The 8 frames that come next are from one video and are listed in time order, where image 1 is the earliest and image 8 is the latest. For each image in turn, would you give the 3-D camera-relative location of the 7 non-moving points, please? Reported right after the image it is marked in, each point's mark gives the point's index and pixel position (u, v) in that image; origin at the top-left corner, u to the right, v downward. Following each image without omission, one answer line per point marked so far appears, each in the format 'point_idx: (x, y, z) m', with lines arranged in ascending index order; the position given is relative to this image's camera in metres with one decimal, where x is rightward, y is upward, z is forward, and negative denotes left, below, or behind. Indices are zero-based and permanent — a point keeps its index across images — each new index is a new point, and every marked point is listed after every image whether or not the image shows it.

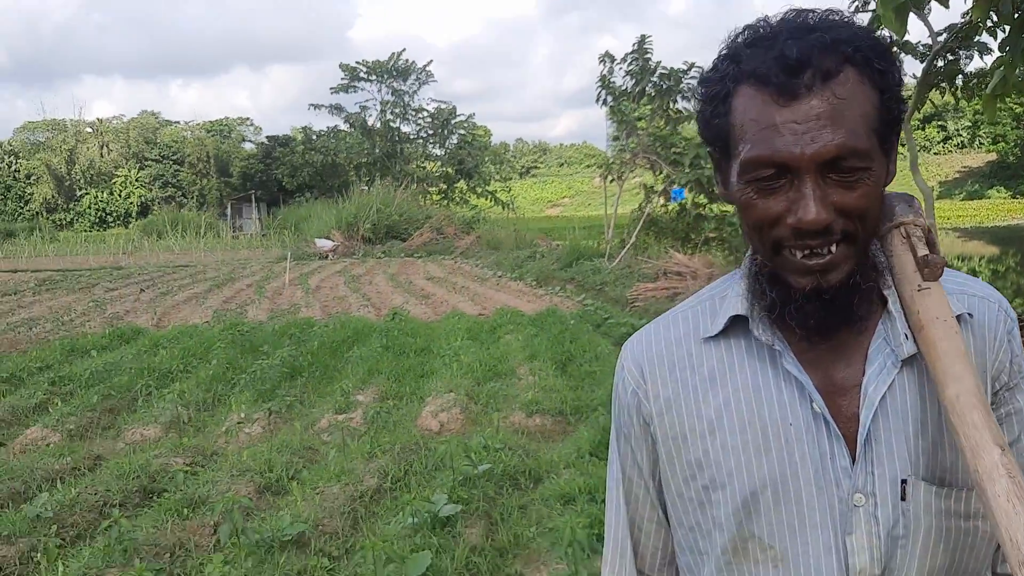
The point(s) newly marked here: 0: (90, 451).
0: (-2.4, -0.9, +5.2) m
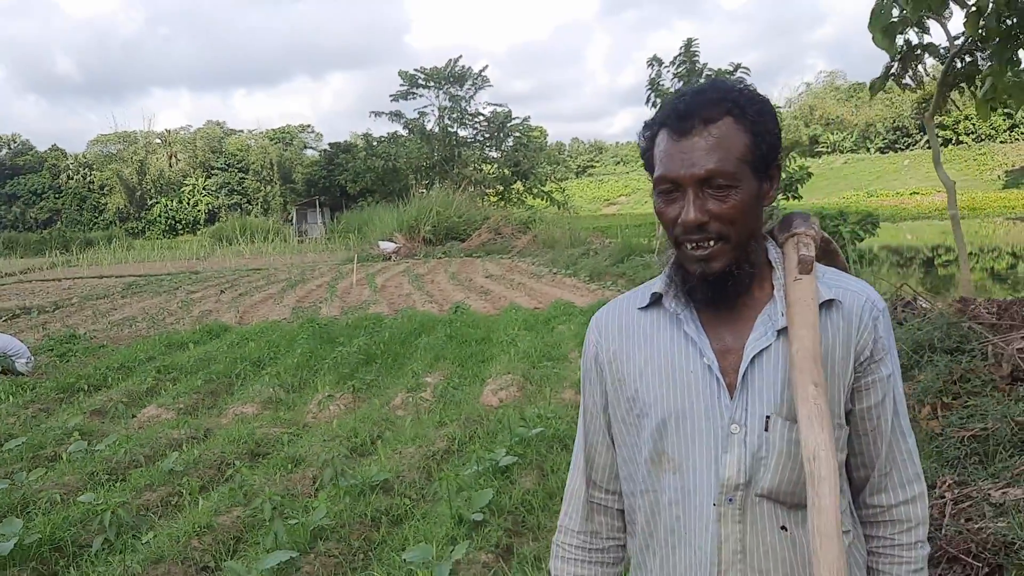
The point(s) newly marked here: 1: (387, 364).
0: (-2.1, -0.9, +6.1) m
1: (-1.1, -0.6, +7.7) m
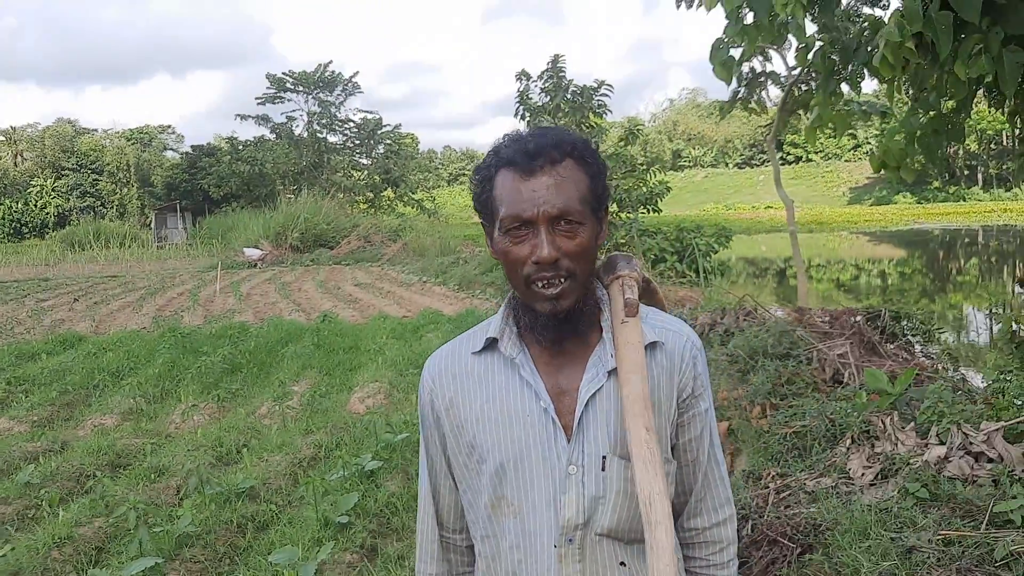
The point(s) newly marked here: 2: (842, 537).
0: (-3.0, -1.0, +6.0) m
1: (-2.2, -0.7, +7.7) m
2: (+1.1, -0.9, +3.1) m
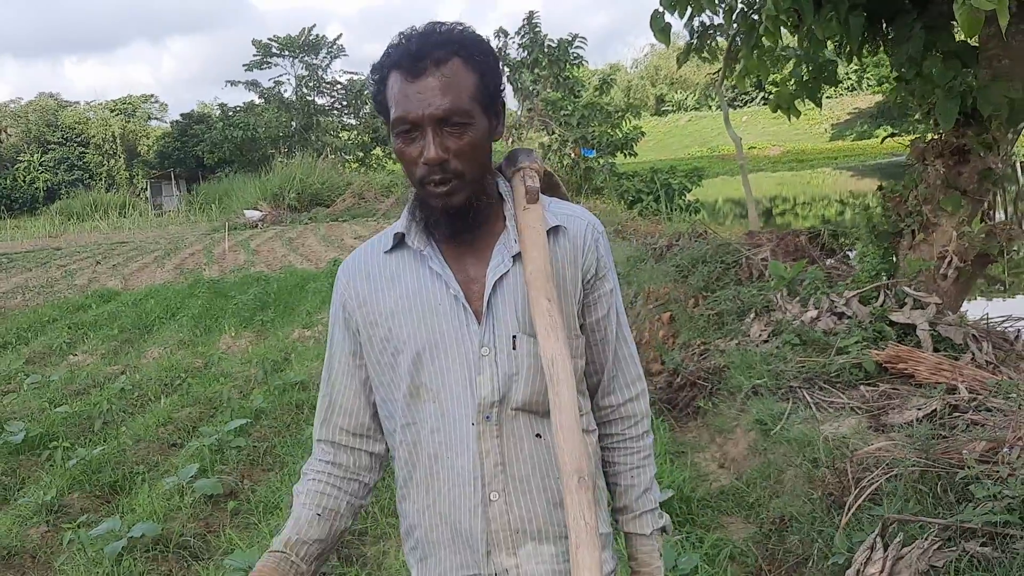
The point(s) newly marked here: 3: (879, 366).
0: (-3.0, -0.6, +7.2) m
1: (-2.3, -0.2, +9.0) m
2: (+1.1, -0.4, +4.4) m
3: (+1.6, -0.3, +4.0) m
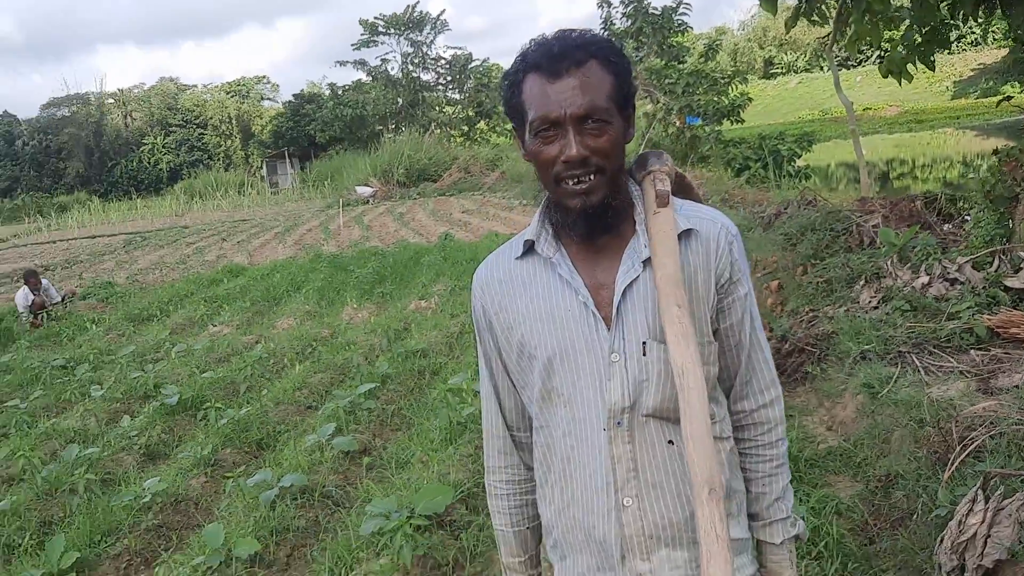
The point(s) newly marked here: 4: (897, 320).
0: (-2.1, -0.4, +7.8) m
1: (-1.2, +0.1, +9.4) m
2: (+1.6, -0.3, +4.5) m
3: (+2.1, -0.2, +4.1) m
4: (+1.9, -0.2, +4.5) m
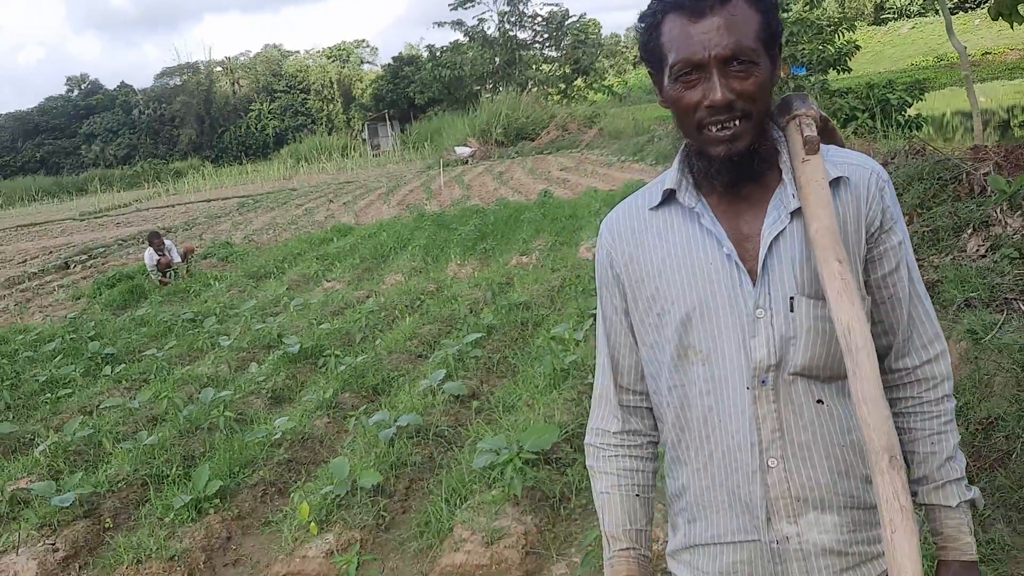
0: (-1.3, 0.0, +8.1) m
1: (-0.2, +0.5, +9.6) m
2: (+2.1, 0.0, +4.5) m
3: (+2.6, 0.0, +4.0) m
4: (+2.4, +0.1, +4.4) m
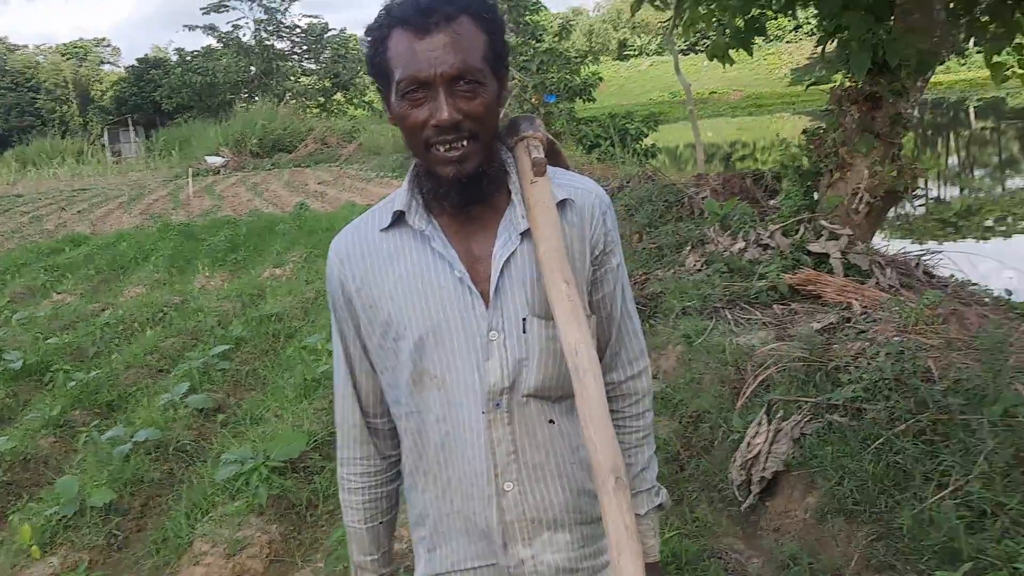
0: (-3.4, -0.1, +7.6) m
1: (-2.7, +0.4, +9.4) m
2: (+0.8, -0.1, +5.0) m
3: (+1.4, 0.0, +4.6) m
4: (+1.1, 0.0, +5.0) m
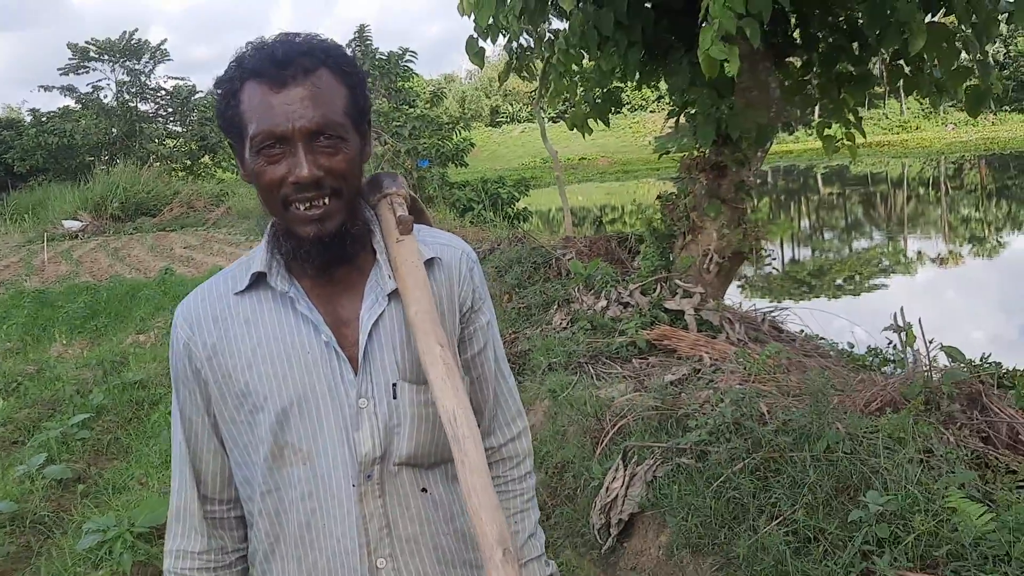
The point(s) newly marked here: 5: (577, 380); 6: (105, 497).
0: (-4.4, -0.6, +7.2) m
1: (-4.0, -0.3, +9.1) m
2: (+0.1, -0.4, +5.2) m
3: (+0.7, -0.3, +4.9) m
4: (+0.4, -0.3, +5.2) m
5: (+0.3, -0.5, +4.6) m
6: (-1.8, -1.0, +4.2) m
